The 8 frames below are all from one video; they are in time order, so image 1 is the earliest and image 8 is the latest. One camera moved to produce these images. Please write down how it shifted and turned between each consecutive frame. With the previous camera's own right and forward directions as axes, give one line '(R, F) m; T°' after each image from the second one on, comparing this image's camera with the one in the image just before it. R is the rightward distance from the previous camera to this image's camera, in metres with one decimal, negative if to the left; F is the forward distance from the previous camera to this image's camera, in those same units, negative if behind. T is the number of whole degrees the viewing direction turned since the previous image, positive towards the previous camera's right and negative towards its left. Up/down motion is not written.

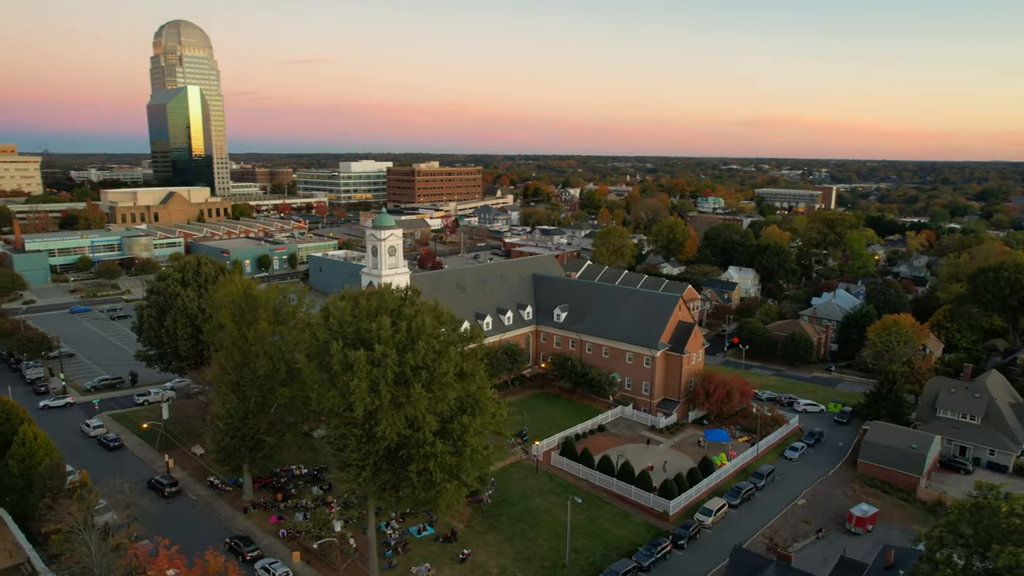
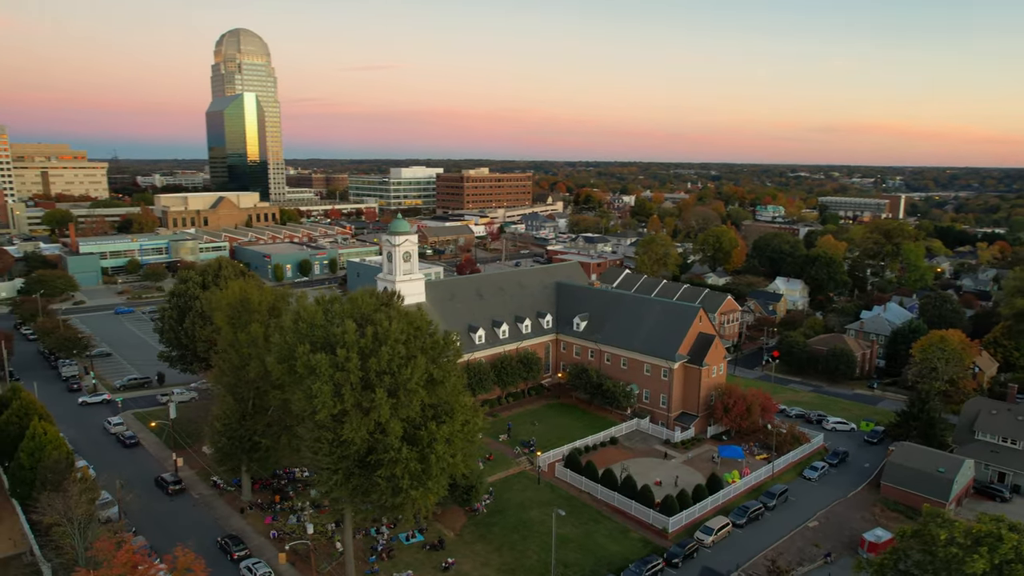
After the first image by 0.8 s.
(+3.8, +0.2) m; -6°
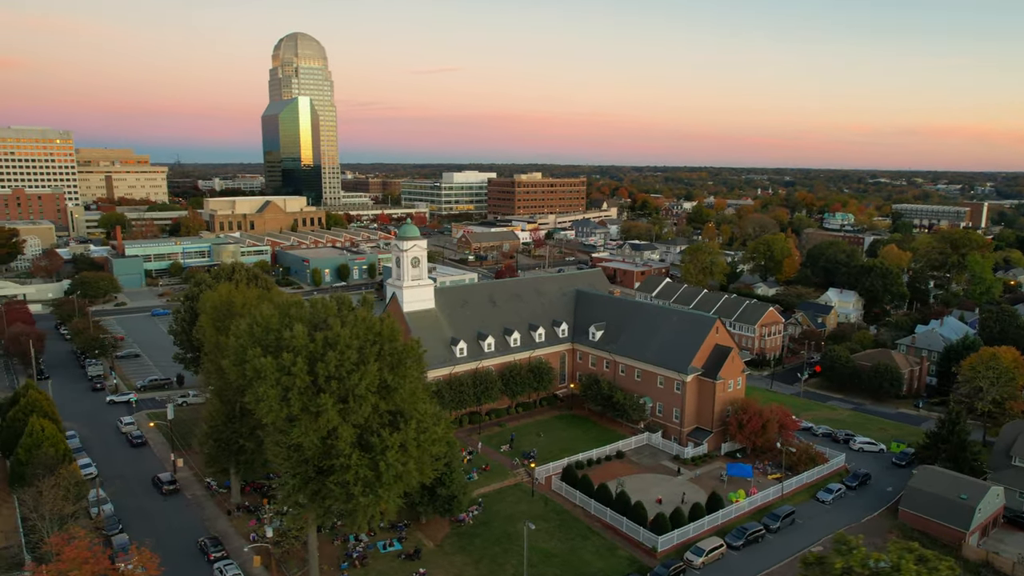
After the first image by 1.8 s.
(+4.7, +0.8) m; -6°
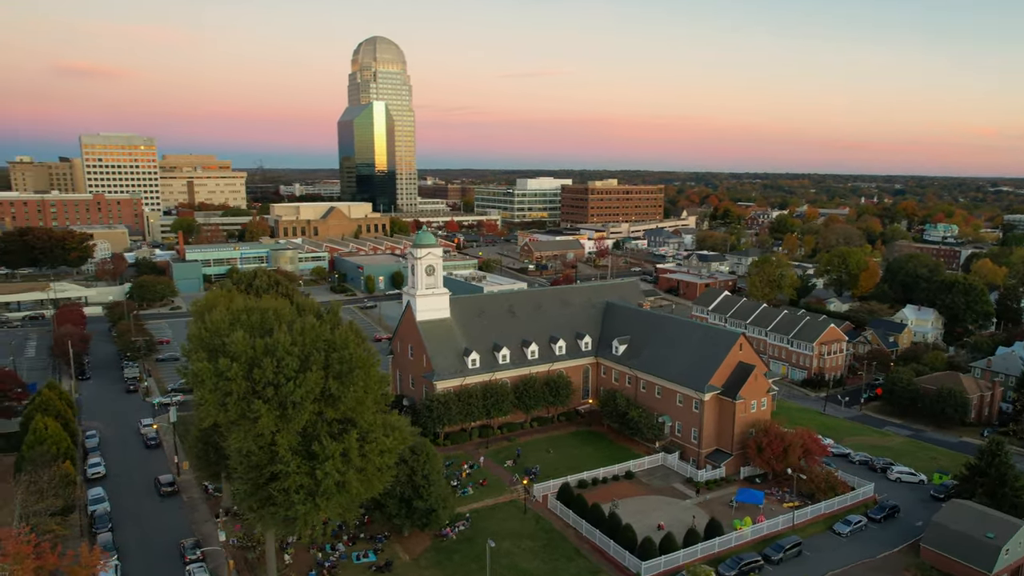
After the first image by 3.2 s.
(+6.3, +1.5) m; -9°
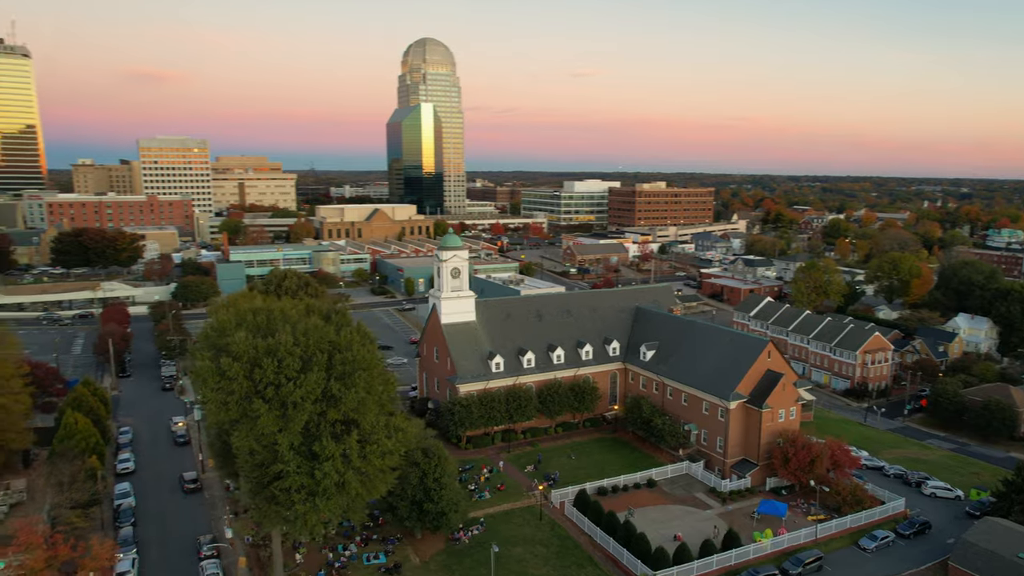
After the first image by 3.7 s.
(+2.3, +0.3) m; -4°
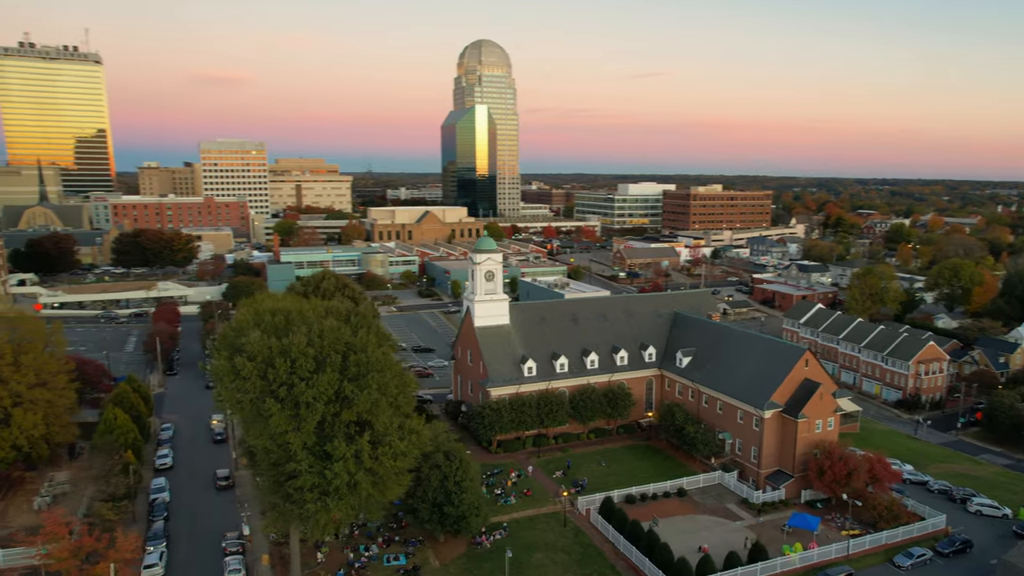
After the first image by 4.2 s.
(+2.1, +0.4) m; -5°
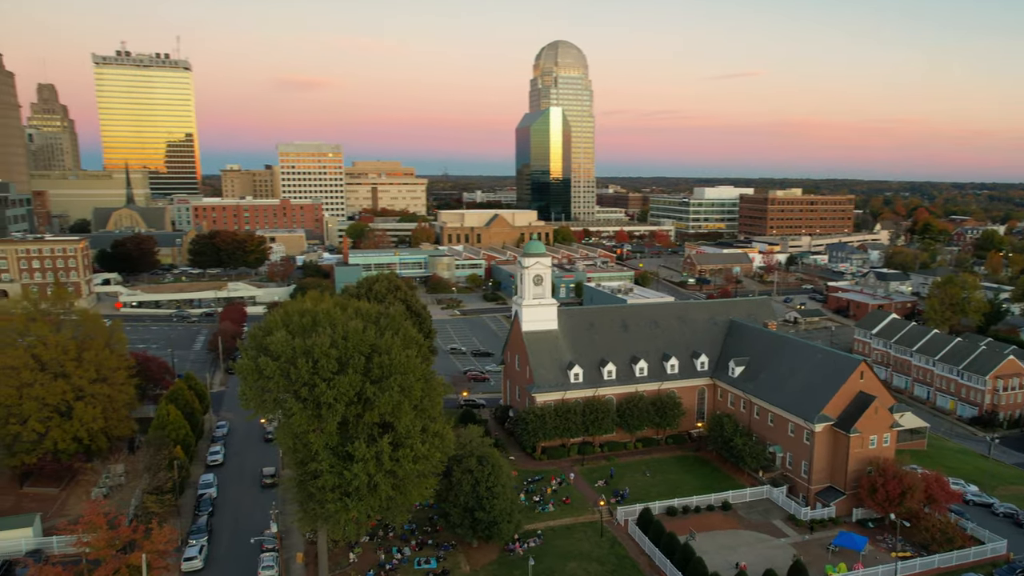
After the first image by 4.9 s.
(+2.6, +0.5) m; -6°
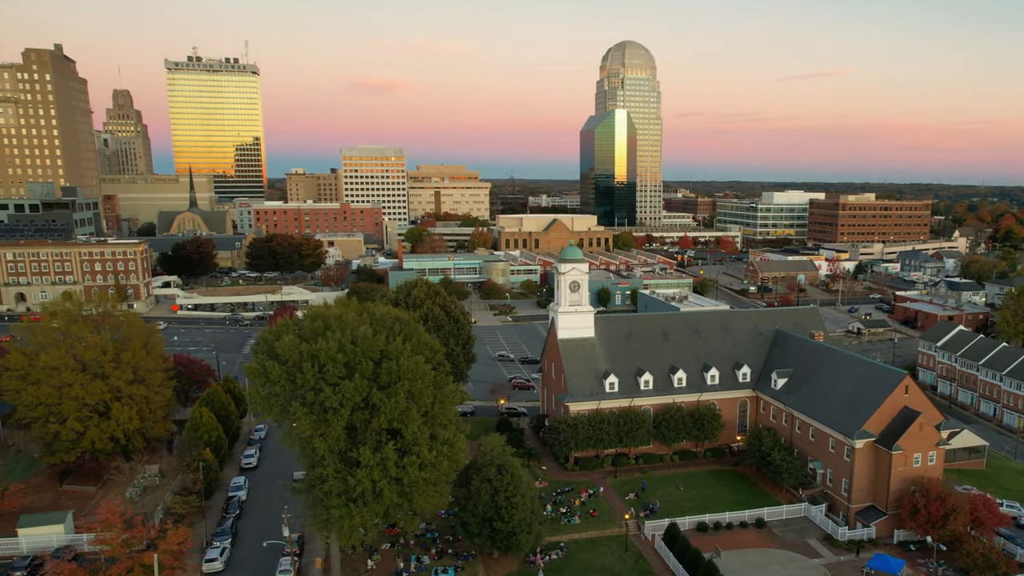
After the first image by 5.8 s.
(+2.8, +0.9) m; -6°
